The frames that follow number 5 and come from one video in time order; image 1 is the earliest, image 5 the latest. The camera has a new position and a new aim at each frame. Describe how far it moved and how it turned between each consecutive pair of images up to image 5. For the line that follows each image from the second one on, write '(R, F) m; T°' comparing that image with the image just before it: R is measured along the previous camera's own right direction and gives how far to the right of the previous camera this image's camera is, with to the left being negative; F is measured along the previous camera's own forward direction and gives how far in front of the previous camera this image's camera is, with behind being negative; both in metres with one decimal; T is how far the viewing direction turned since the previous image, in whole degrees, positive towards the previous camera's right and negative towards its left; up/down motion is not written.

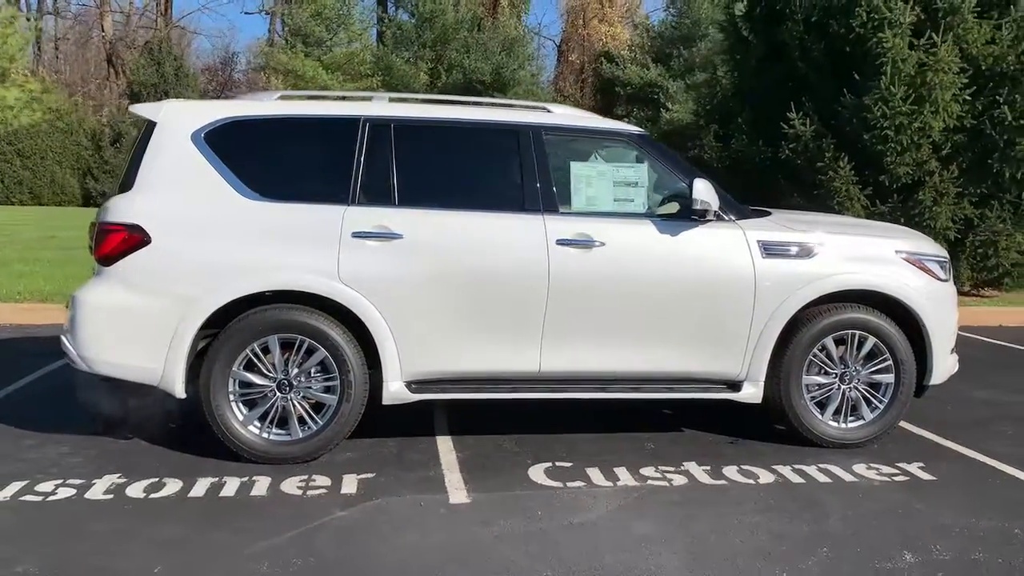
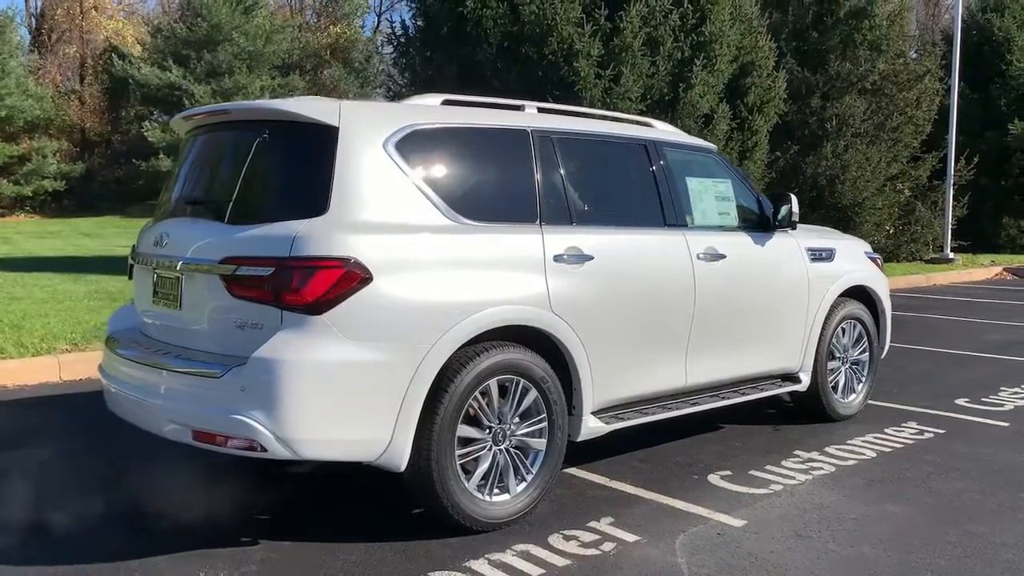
(-3.5, +1.4) m; +34°
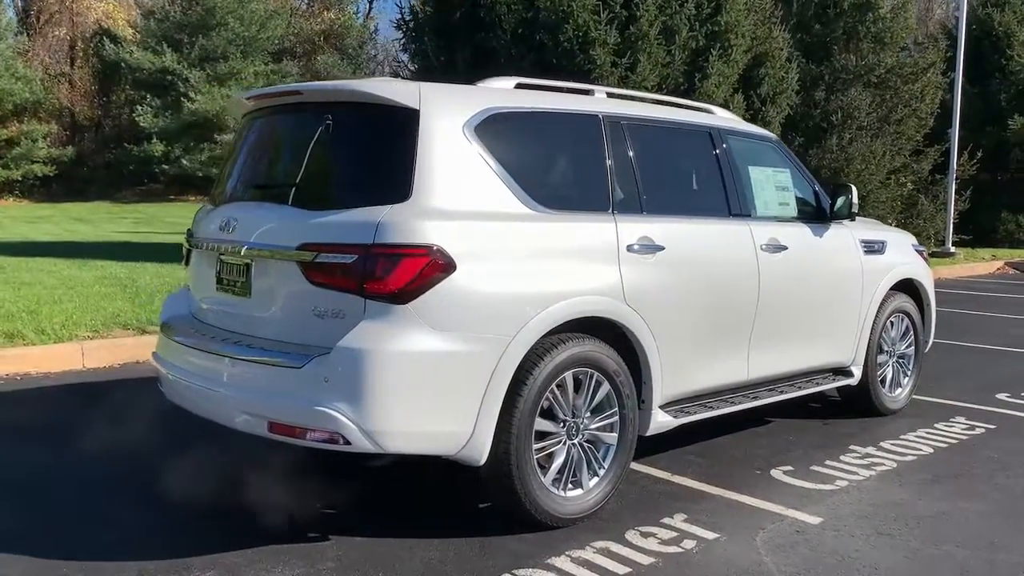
(-0.4, +0.1) m; +1°
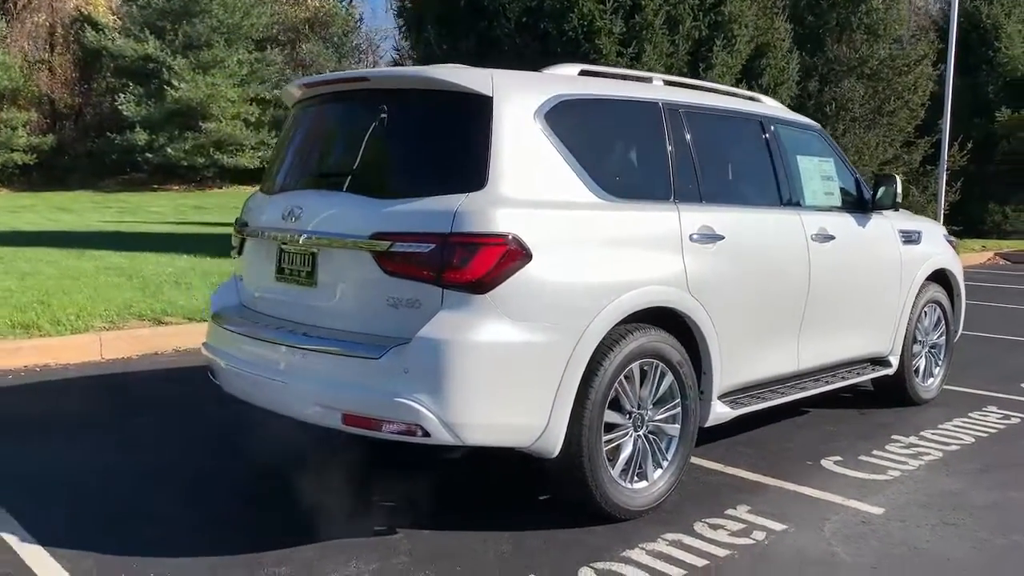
(-0.4, +0.1) m; +1°
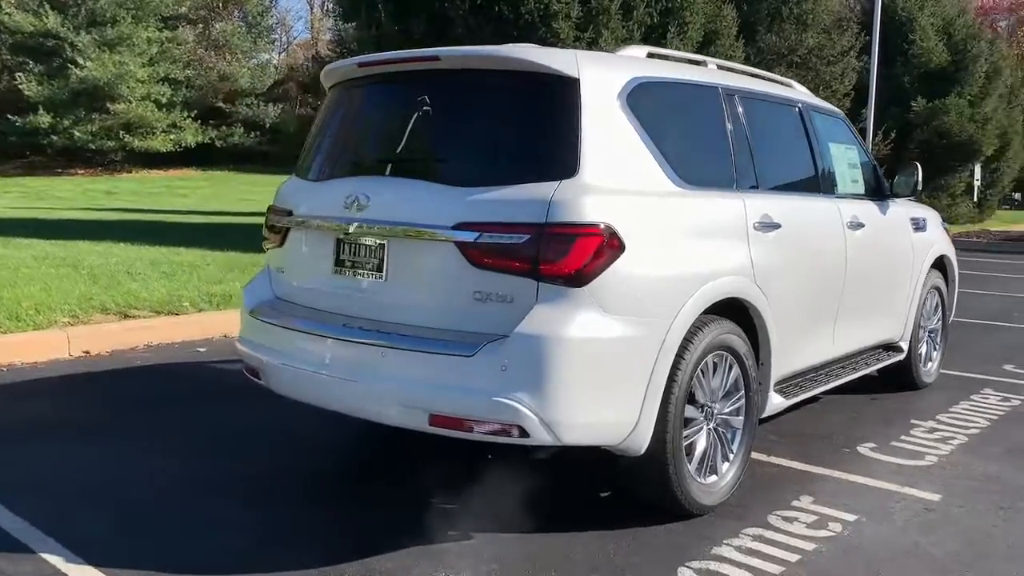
(-0.7, +0.2) m; +6°
